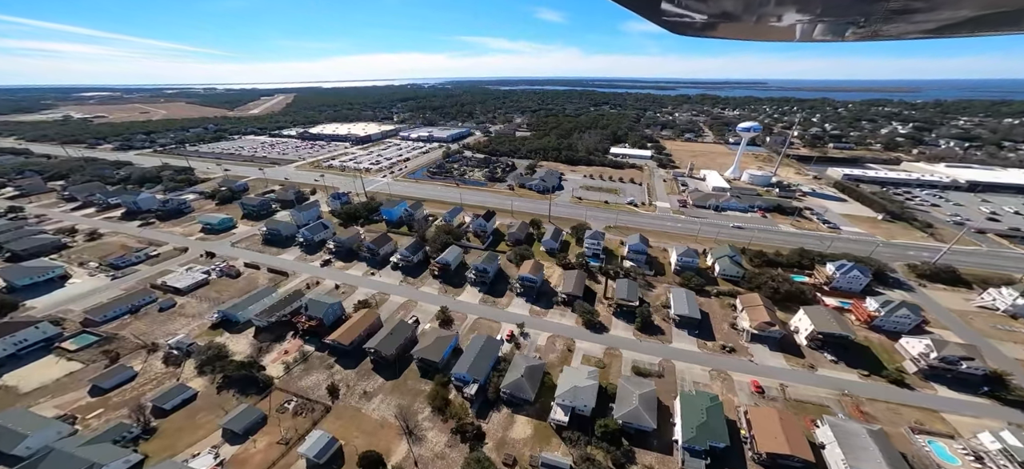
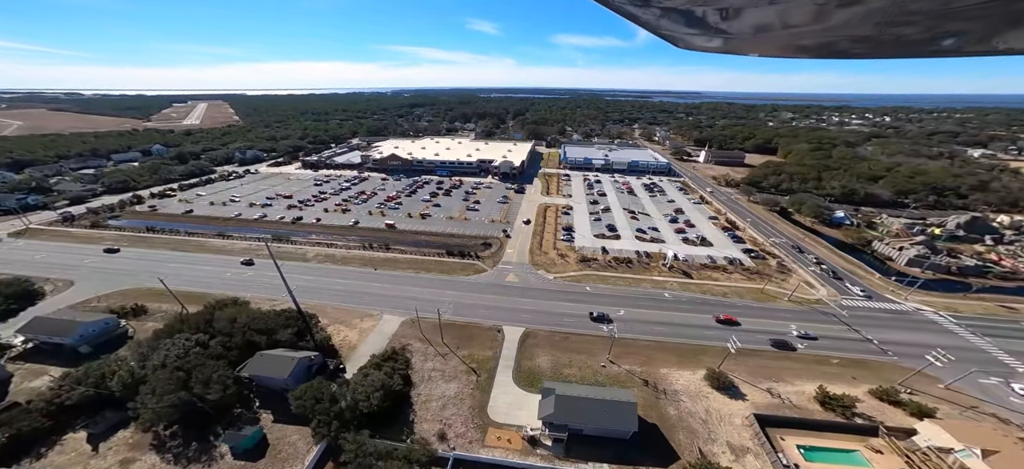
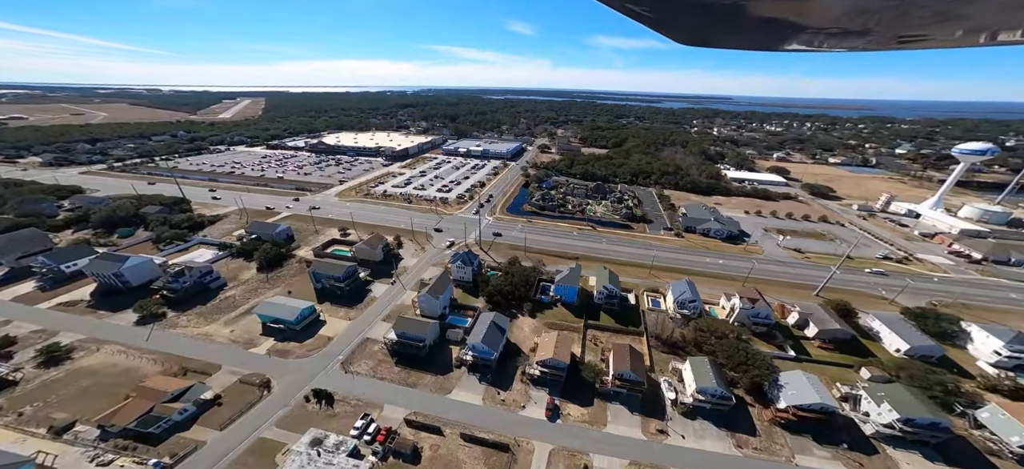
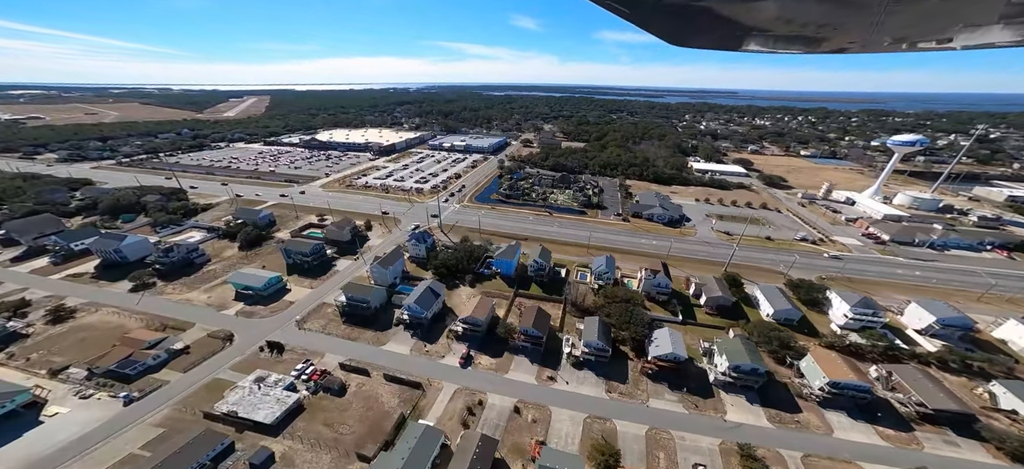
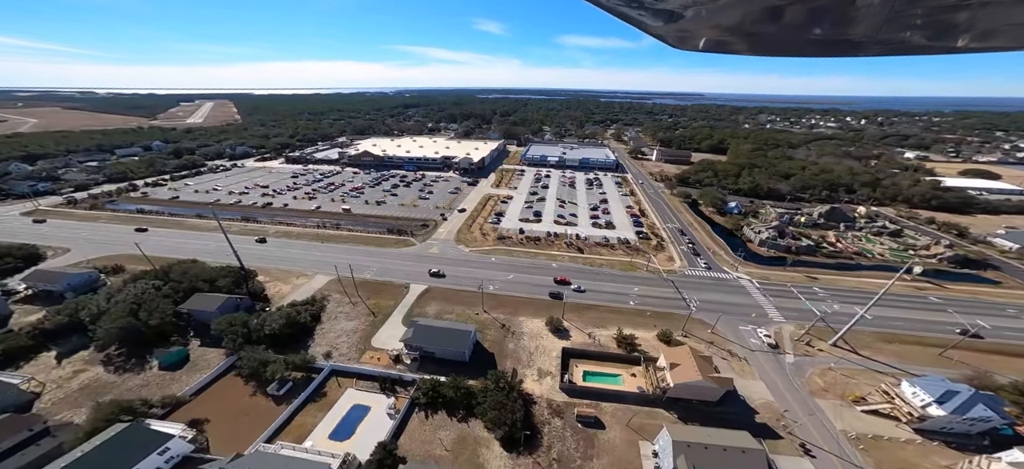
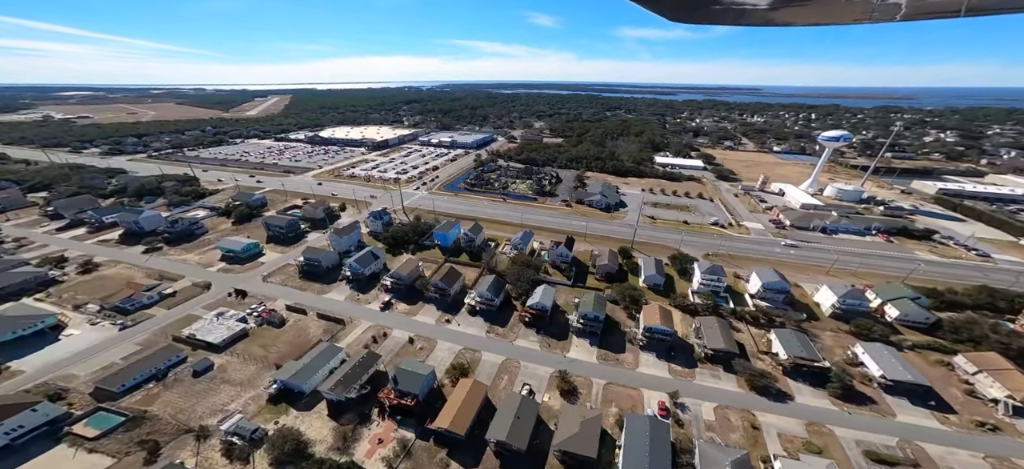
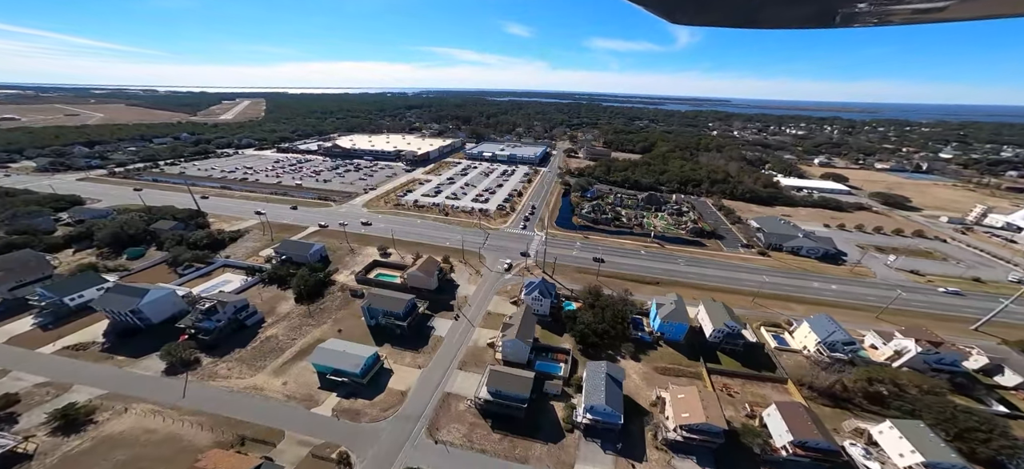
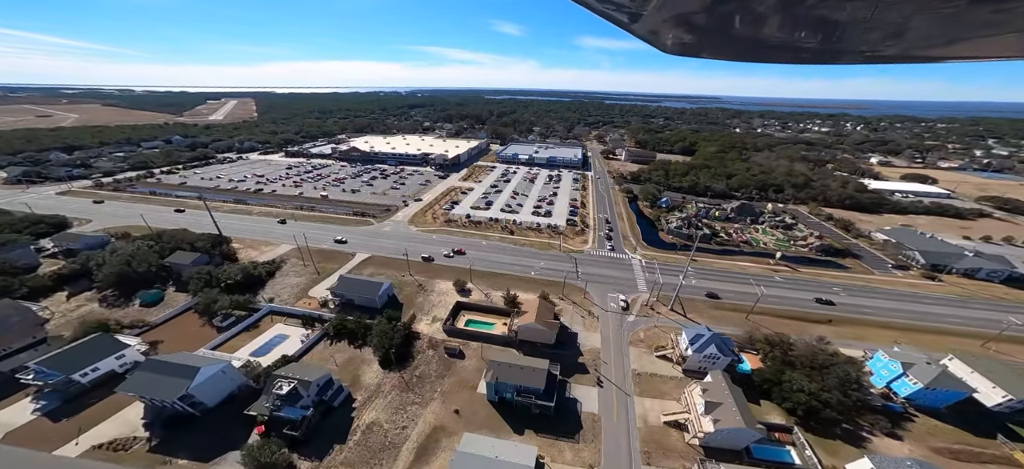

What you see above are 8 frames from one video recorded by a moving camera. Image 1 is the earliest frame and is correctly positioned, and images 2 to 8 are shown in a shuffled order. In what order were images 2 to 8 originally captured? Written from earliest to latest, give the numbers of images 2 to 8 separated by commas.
6, 4, 3, 7, 8, 5, 2
